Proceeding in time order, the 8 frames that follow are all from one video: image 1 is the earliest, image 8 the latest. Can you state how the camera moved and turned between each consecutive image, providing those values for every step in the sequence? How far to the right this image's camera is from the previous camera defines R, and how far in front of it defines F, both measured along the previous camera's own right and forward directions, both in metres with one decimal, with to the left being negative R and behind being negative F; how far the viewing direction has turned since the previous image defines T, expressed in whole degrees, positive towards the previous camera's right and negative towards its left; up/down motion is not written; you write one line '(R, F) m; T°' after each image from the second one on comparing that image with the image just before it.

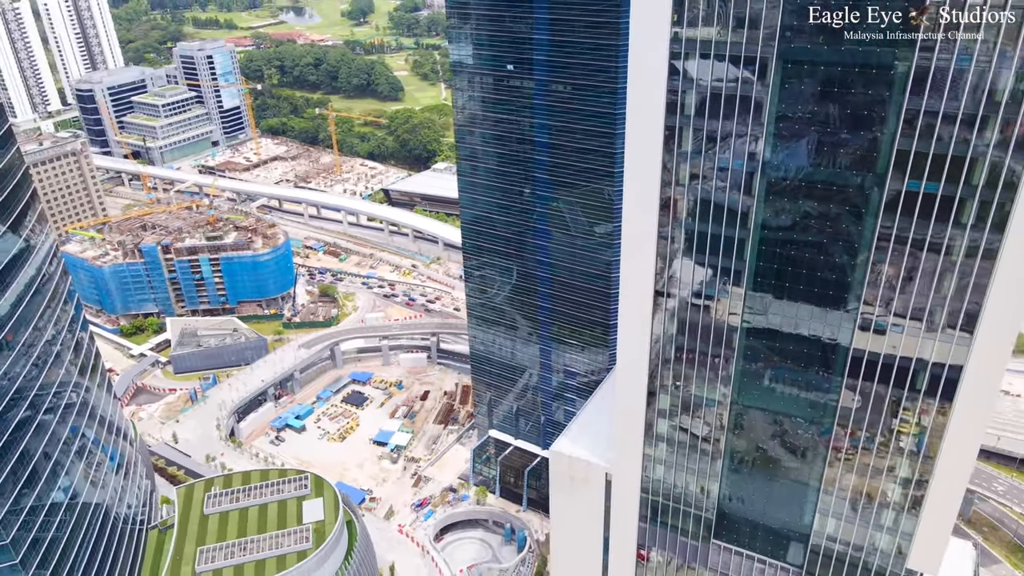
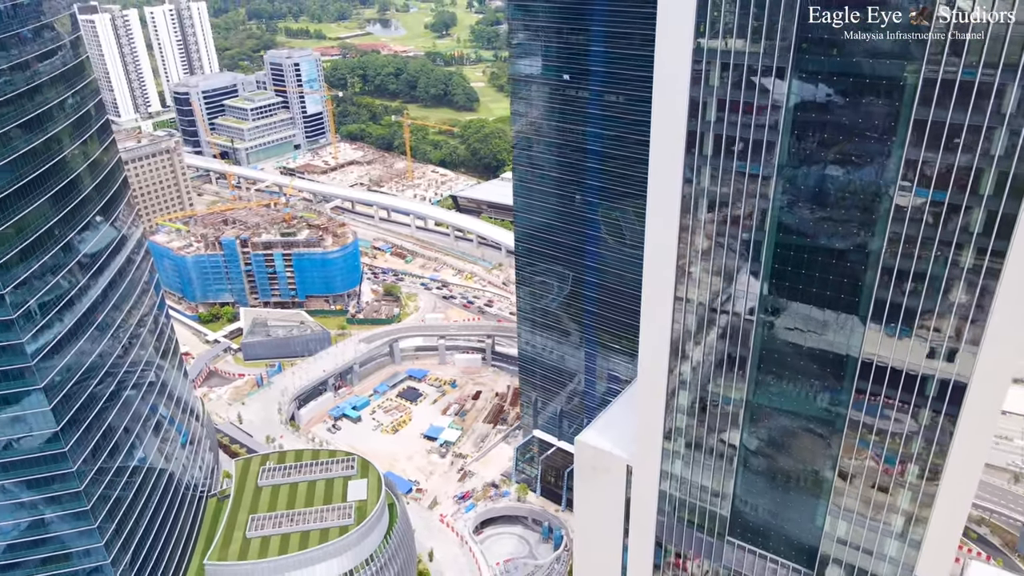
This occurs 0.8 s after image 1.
(+2.8, -2.6) m; -6°
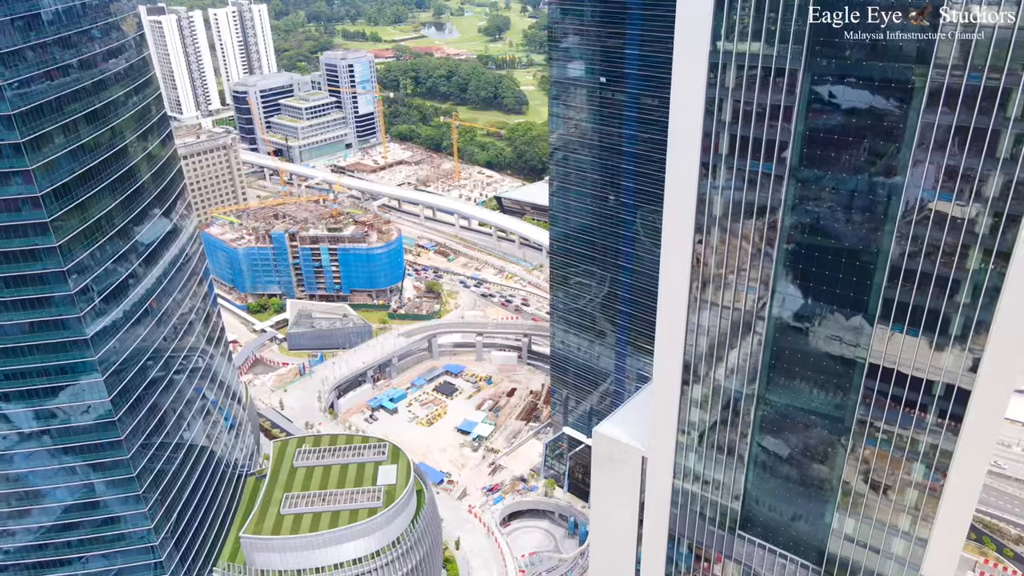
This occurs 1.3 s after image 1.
(+1.8, -1.8) m; -4°
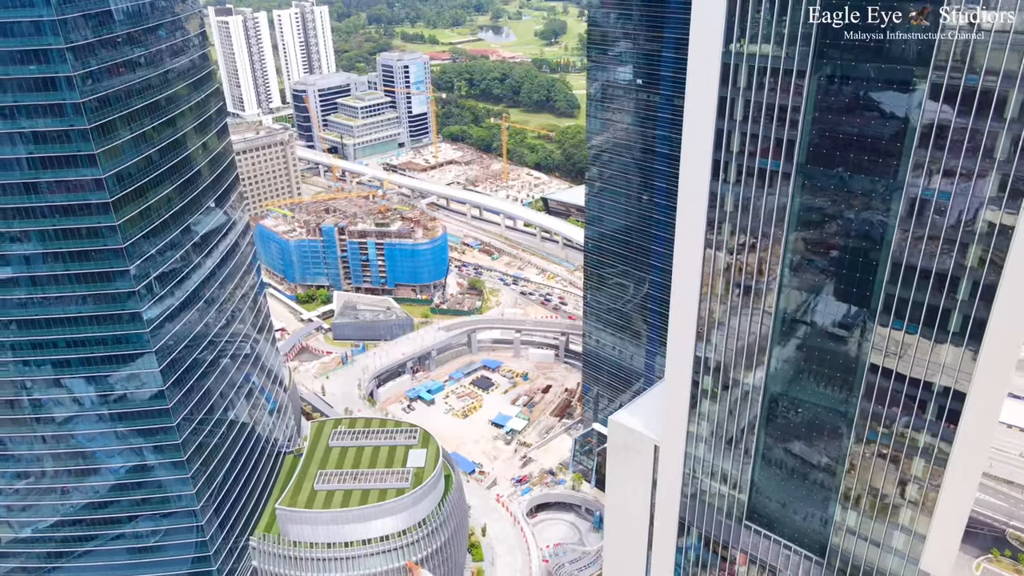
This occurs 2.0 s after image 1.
(+2.2, -2.3) m; -4°
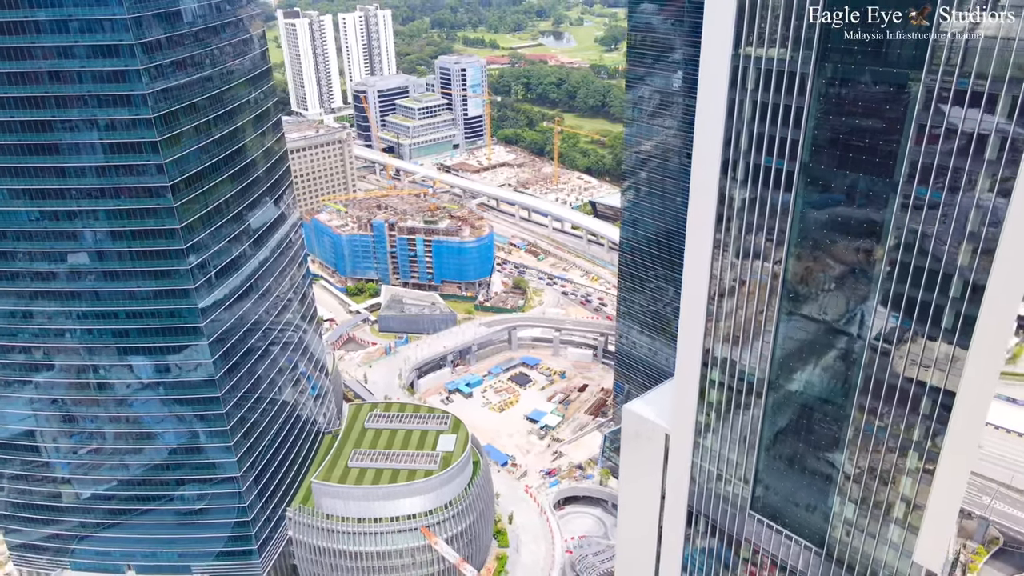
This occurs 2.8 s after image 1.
(+2.7, -2.7) m; -4°
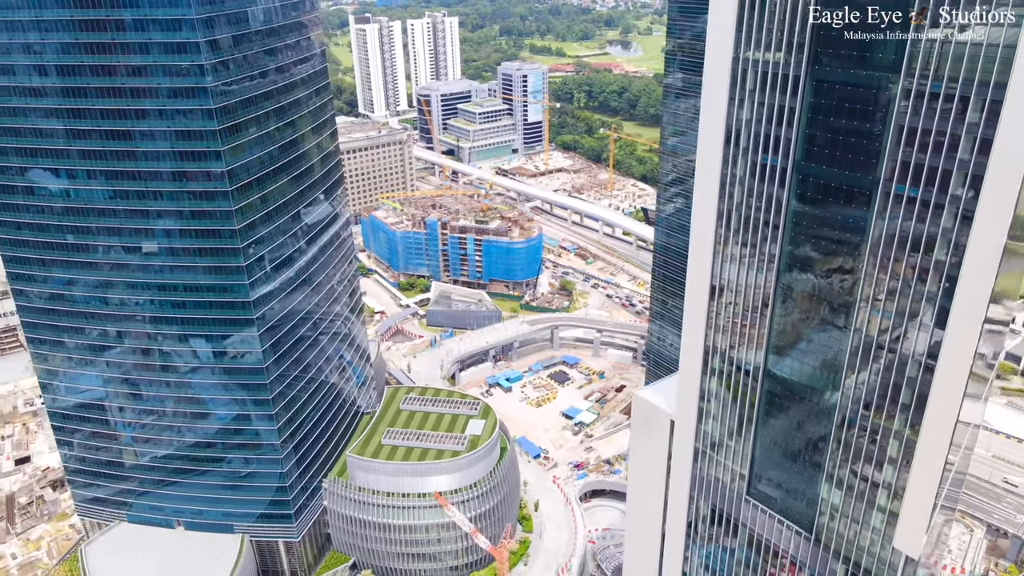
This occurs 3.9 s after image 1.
(+3.7, -3.6) m; -5°
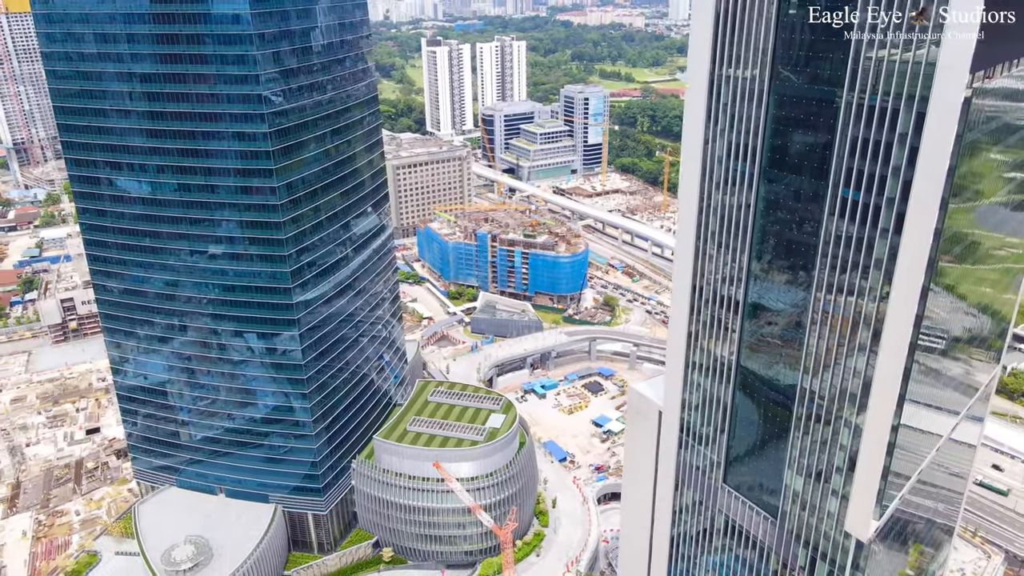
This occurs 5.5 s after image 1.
(+5.6, -5.2) m; -5°
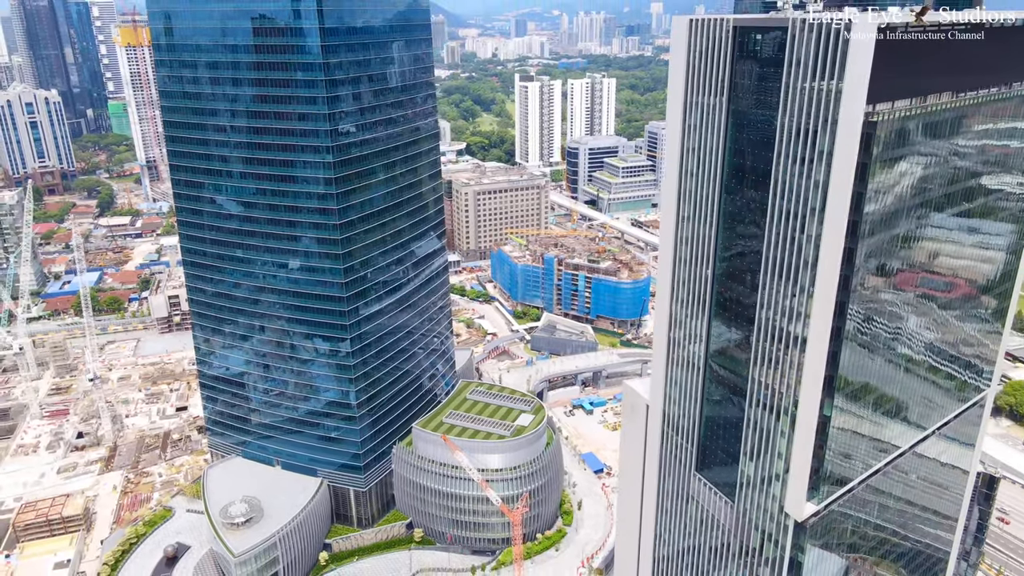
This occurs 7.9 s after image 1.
(+8.7, -7.7) m; -8°
